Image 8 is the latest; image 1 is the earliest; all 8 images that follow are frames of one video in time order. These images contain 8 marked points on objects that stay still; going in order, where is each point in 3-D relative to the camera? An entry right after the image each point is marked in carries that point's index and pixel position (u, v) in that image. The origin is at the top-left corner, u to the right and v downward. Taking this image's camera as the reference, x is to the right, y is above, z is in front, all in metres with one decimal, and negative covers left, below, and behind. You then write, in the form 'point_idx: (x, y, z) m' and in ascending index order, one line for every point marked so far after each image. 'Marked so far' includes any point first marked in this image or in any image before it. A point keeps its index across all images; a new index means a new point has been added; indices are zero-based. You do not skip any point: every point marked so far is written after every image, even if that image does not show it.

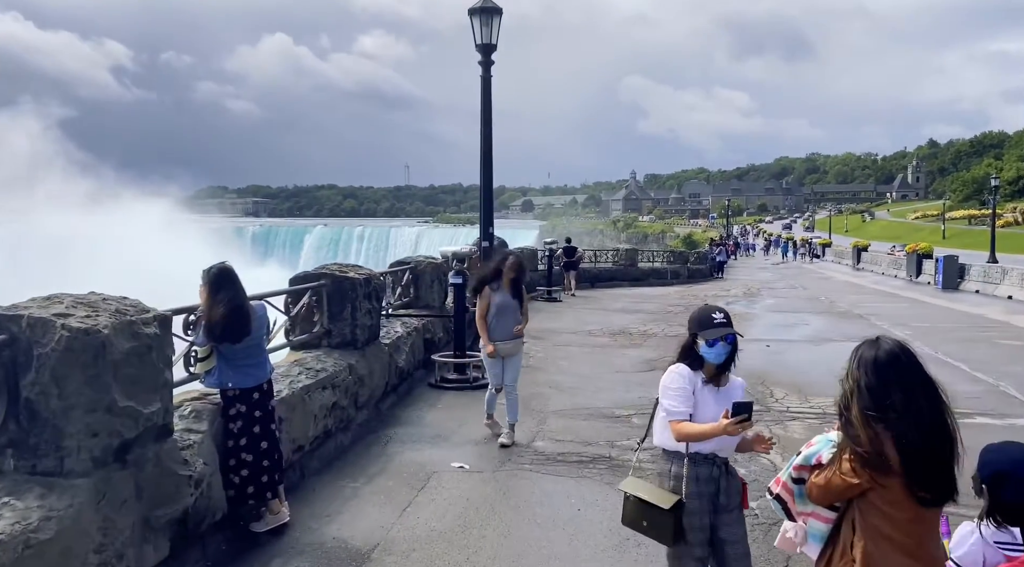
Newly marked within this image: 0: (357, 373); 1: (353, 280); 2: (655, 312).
0: (-1.3, -0.8, +6.3) m
1: (-1.4, 0.0, +6.5) m
2: (+3.2, -0.6, +17.1) m
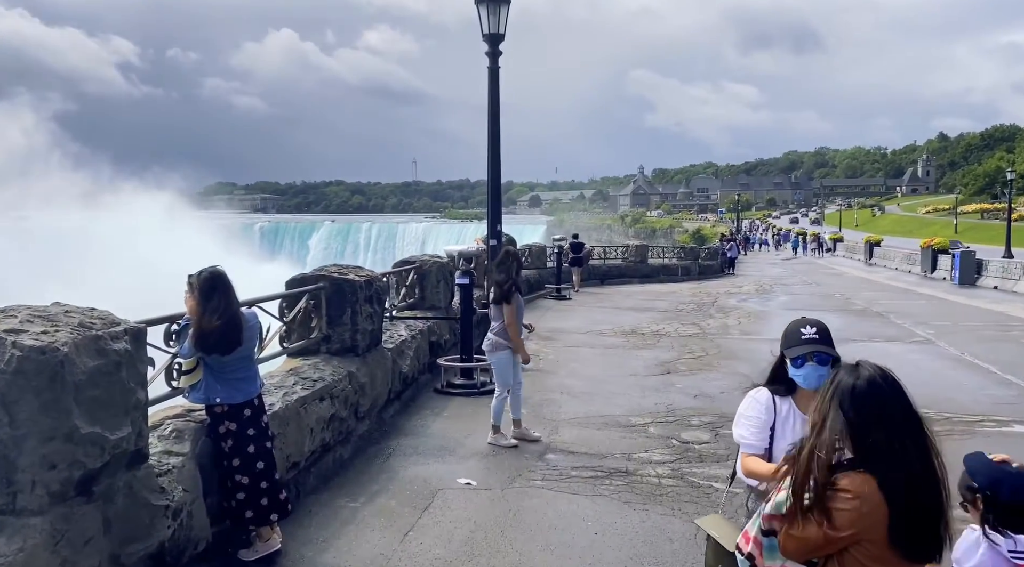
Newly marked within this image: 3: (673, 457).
0: (-1.2, -0.8, +6.0) m
1: (-1.3, 0.0, +6.1) m
2: (+3.4, -0.6, +16.7) m
3: (+1.3, -1.4, +5.9) m
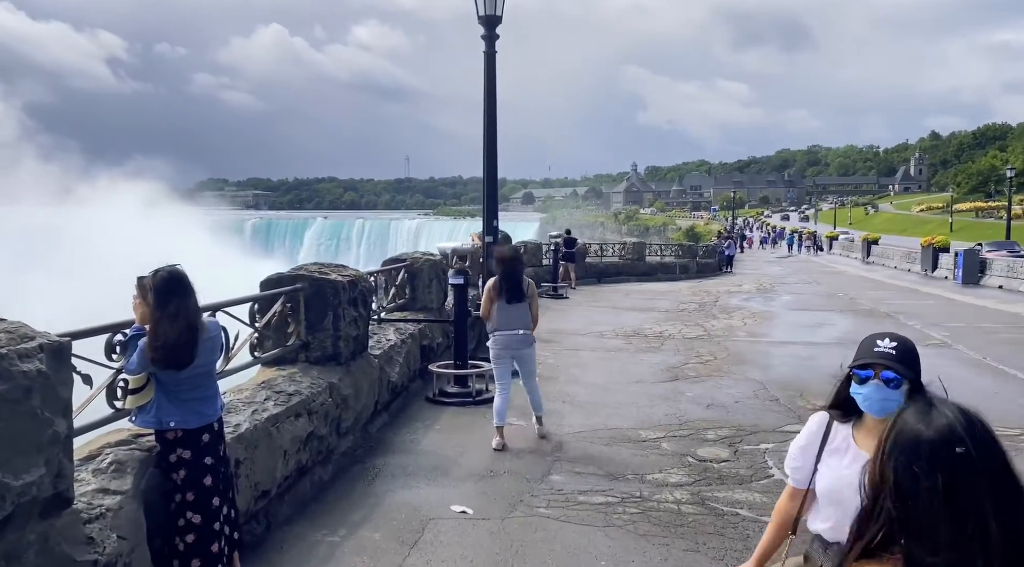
0: (-1.2, -0.8, +5.4) m
1: (-1.3, 0.0, +5.5) m
2: (+3.3, -0.6, +16.1) m
3: (+1.3, -1.4, +5.3) m
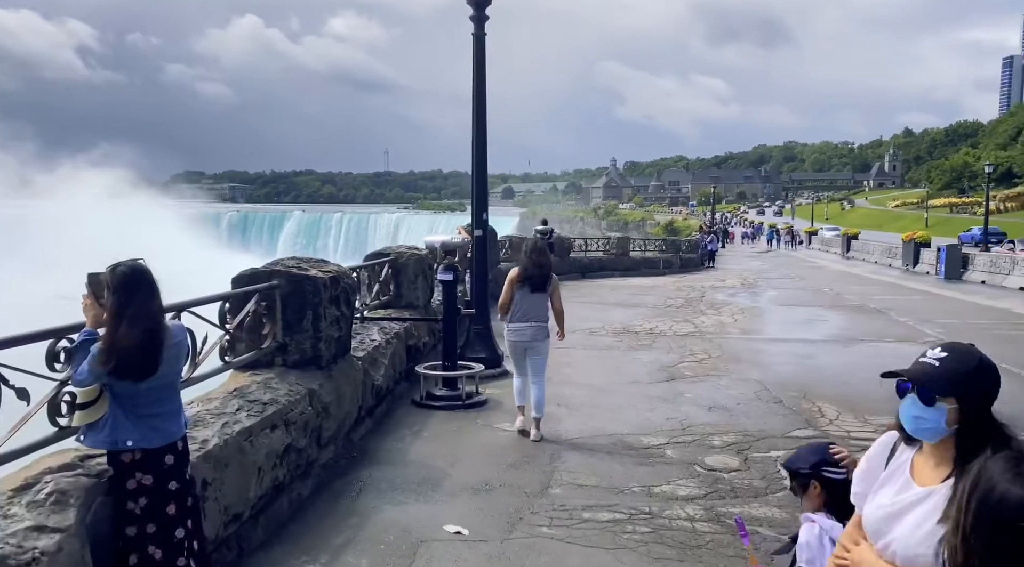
0: (-1.2, -0.8, +4.9) m
1: (-1.3, 0.0, +5.0) m
2: (+3.0, -0.5, +15.7) m
3: (+1.2, -1.3, +4.9) m
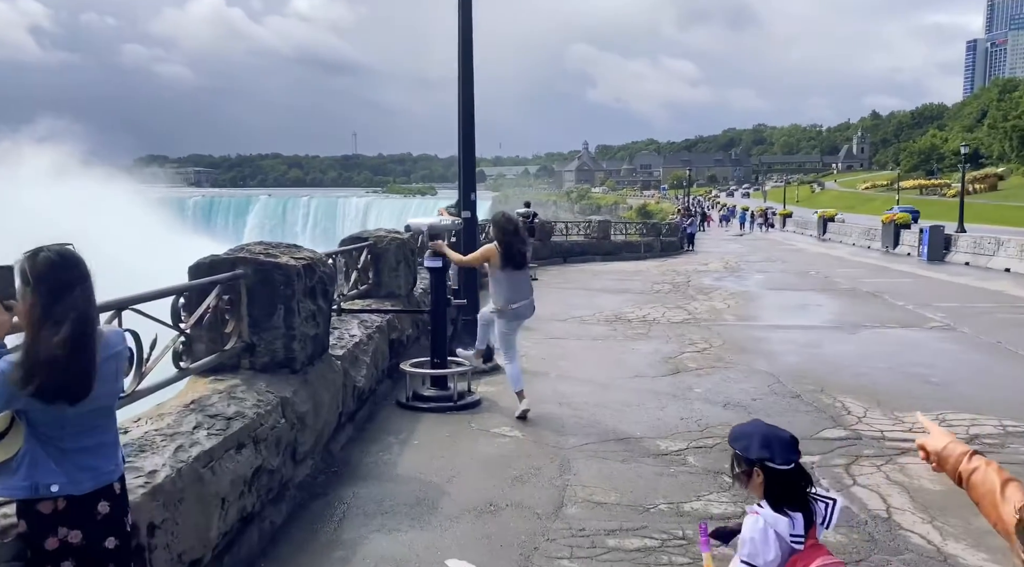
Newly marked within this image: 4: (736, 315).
0: (-1.2, -0.7, +4.2) m
1: (-1.3, +0.1, +4.3) m
2: (+2.7, -0.2, +15.2) m
3: (+1.3, -1.3, +4.3) m
4: (+3.5, -0.5, +11.7) m
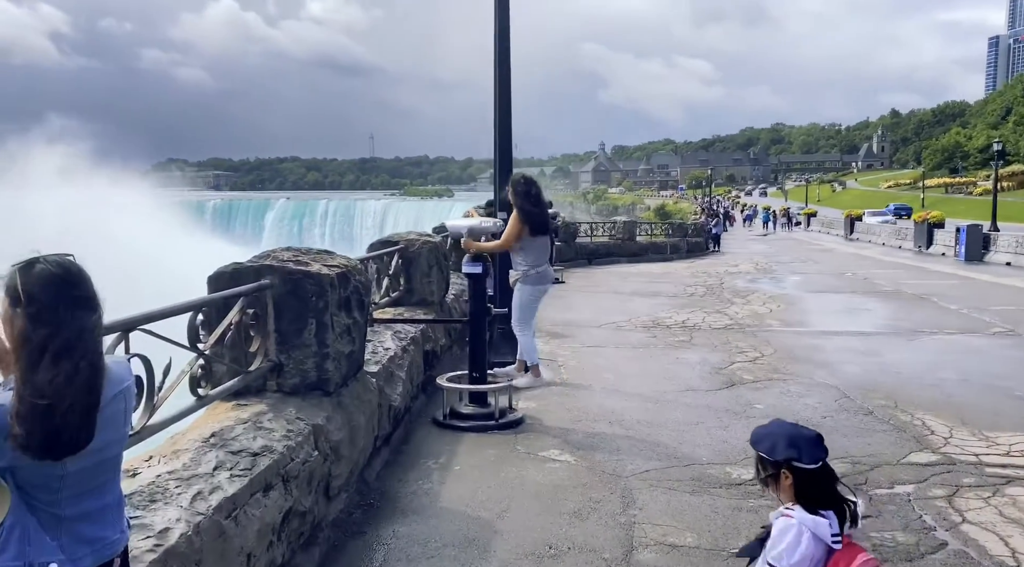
0: (-0.9, -0.8, +3.7) m
1: (-1.0, 0.0, +3.8) m
2: (+3.2, -0.2, +14.6) m
3: (+1.6, -1.3, +3.7) m
4: (+3.9, -0.5, +11.1) m
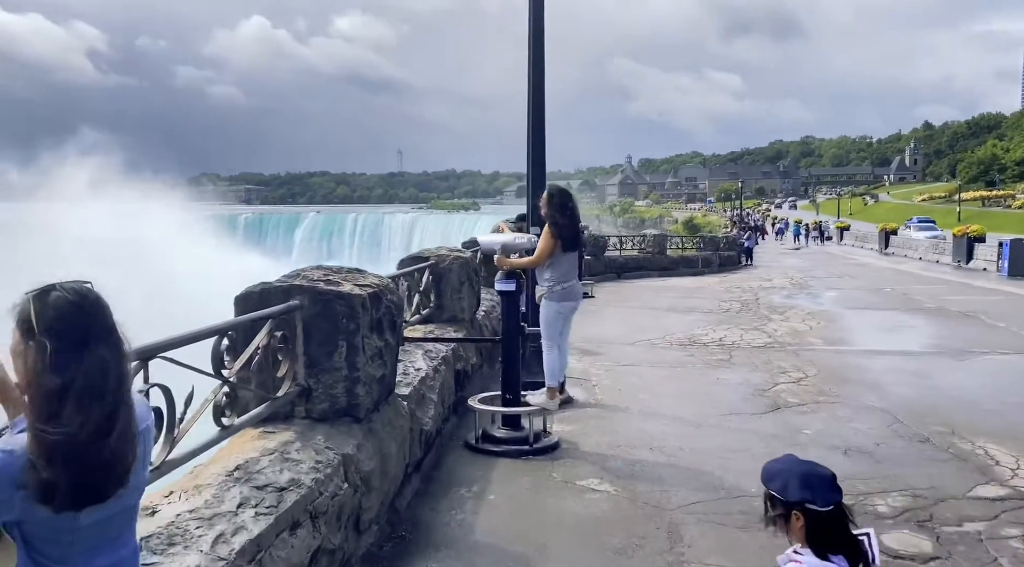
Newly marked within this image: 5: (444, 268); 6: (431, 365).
0: (-0.7, -0.9, +3.5) m
1: (-0.8, -0.1, +3.6) m
2: (+3.8, -0.5, +14.2) m
3: (+1.8, -1.4, +3.4) m
4: (+4.4, -0.8, +10.7) m
5: (-0.6, +0.1, +6.8) m
6: (-0.6, -0.6, +5.3) m
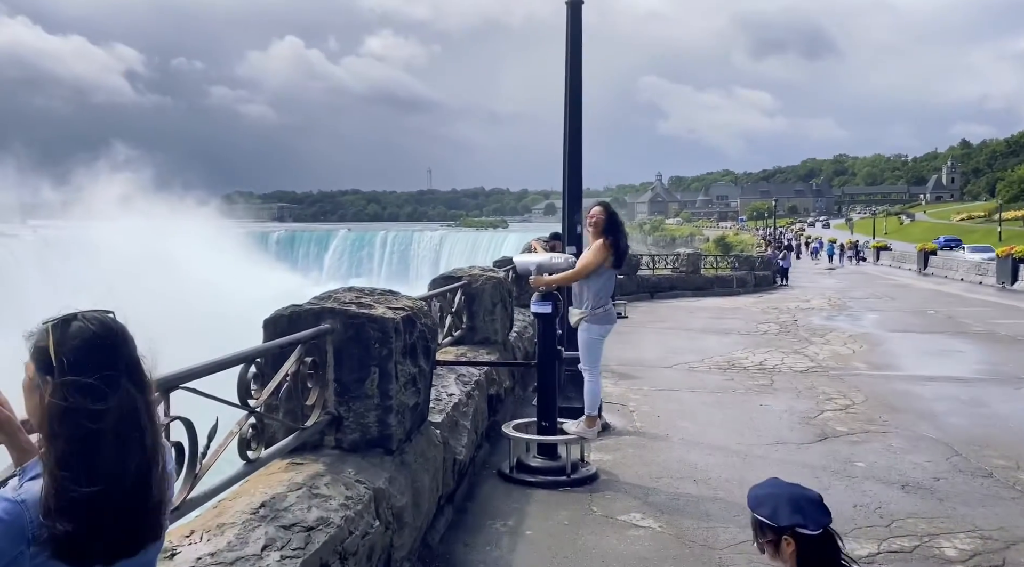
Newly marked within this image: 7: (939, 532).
0: (-0.5, -1.0, +3.3) m
1: (-0.6, -0.2, +3.4) m
2: (+4.4, -0.9, +13.8) m
3: (+2.0, -1.5, +3.1) m
4: (+4.8, -1.1, +10.3) m
5: (-0.3, -0.1, +6.6) m
6: (-0.3, -0.7, +5.1) m
7: (+2.5, -1.4, +4.4) m
